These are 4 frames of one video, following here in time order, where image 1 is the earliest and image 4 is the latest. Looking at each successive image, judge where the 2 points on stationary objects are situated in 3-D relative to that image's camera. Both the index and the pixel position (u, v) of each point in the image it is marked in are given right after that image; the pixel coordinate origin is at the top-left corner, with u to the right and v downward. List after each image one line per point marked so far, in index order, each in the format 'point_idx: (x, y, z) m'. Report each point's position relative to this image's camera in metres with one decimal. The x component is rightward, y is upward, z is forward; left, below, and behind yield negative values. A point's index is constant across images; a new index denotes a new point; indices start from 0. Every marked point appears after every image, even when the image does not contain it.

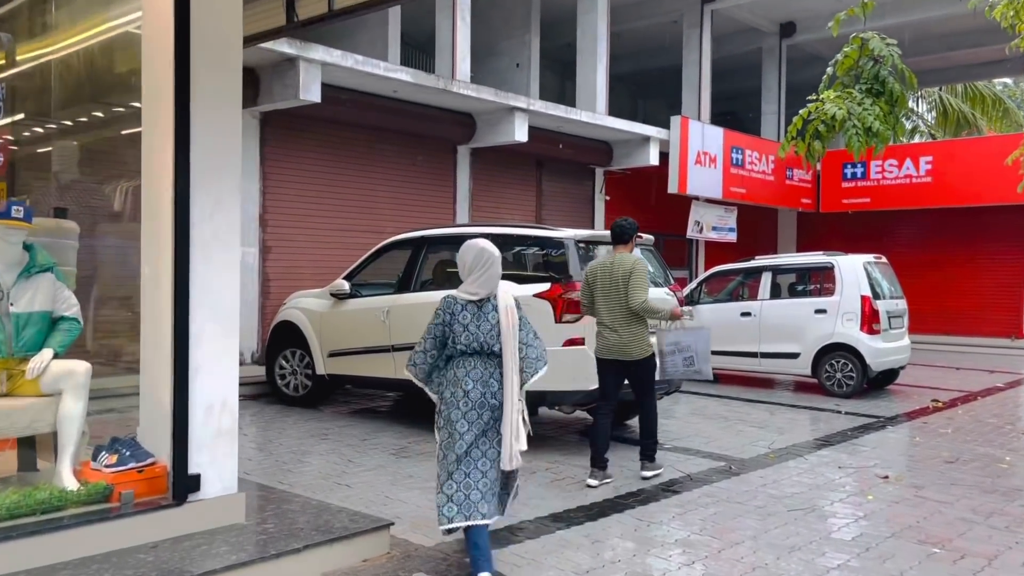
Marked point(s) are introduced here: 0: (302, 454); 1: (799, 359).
0: (-1.7, -1.3, +6.8) m
1: (+3.6, -0.9, +10.7) m
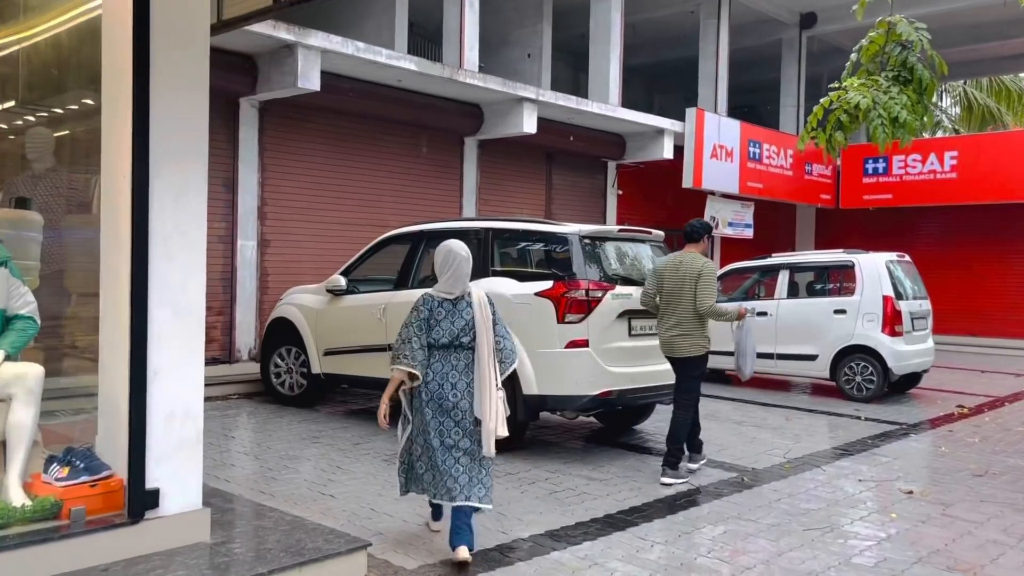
0: (-1.7, -1.3, +6.4) m
1: (+3.6, -0.9, +10.2) m
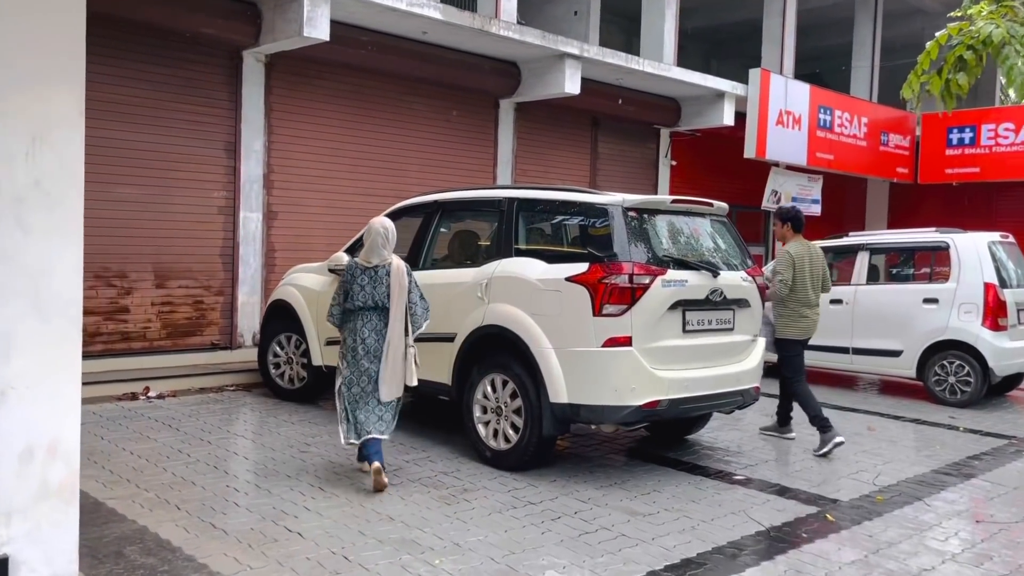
0: (-1.5, -1.1, +5.3) m
1: (+4.0, -0.7, +8.8) m
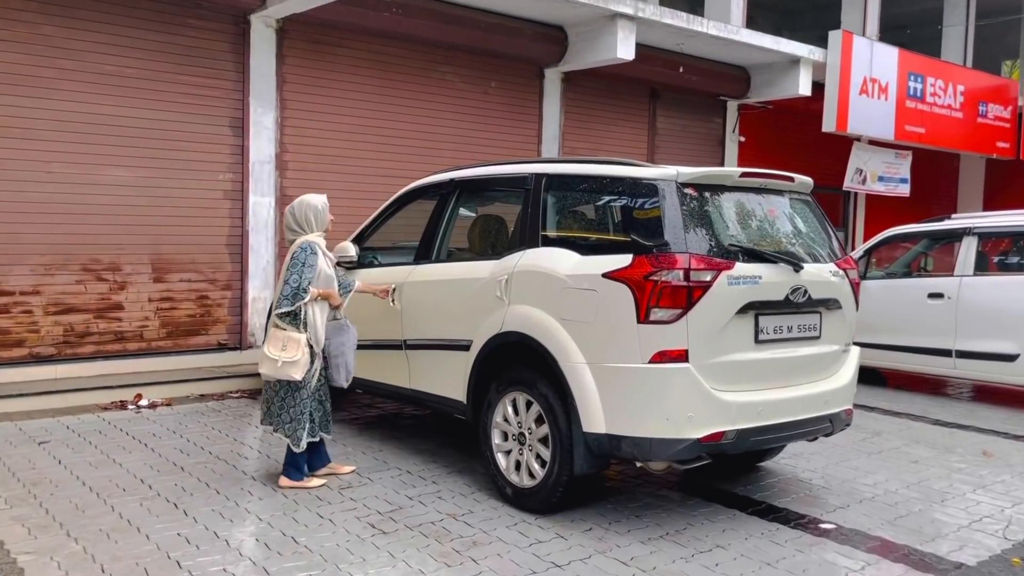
0: (-1.4, -1.1, +4.4) m
1: (+4.4, -0.7, +7.4) m
